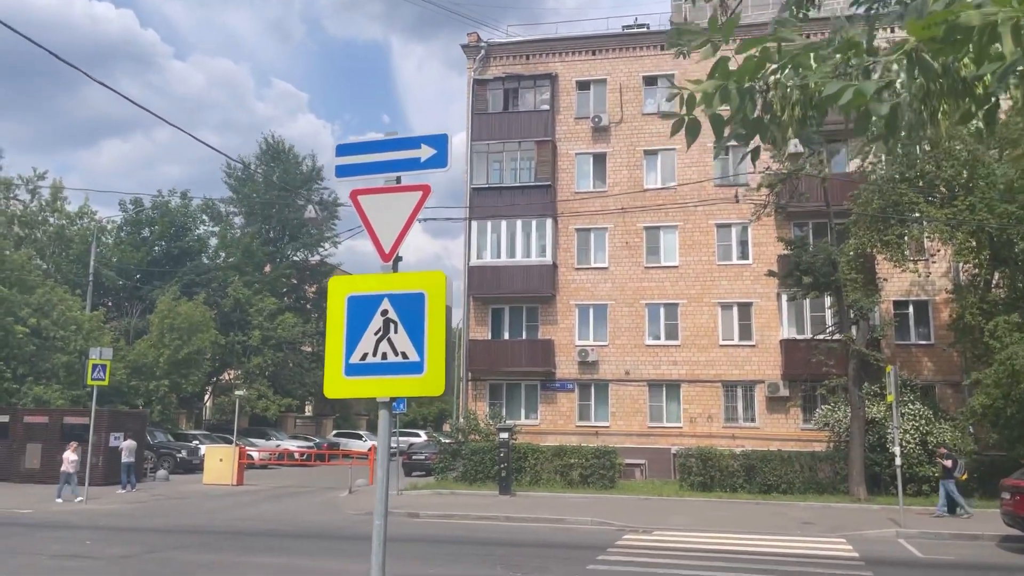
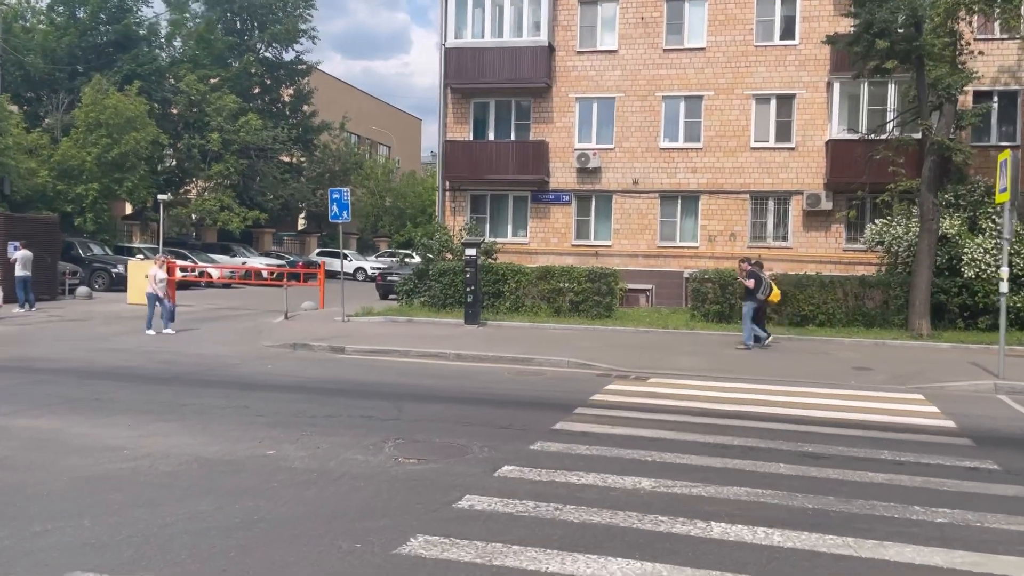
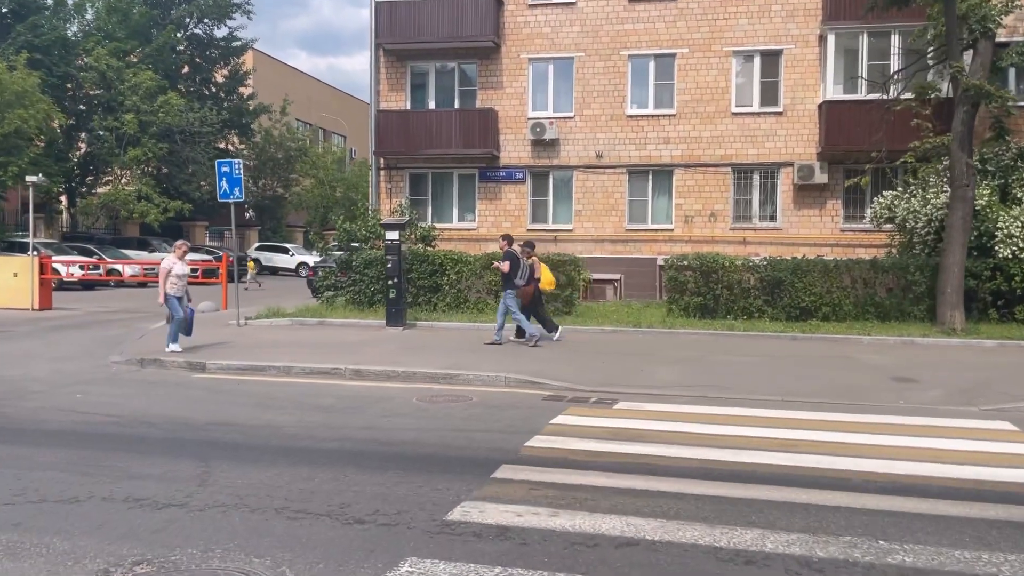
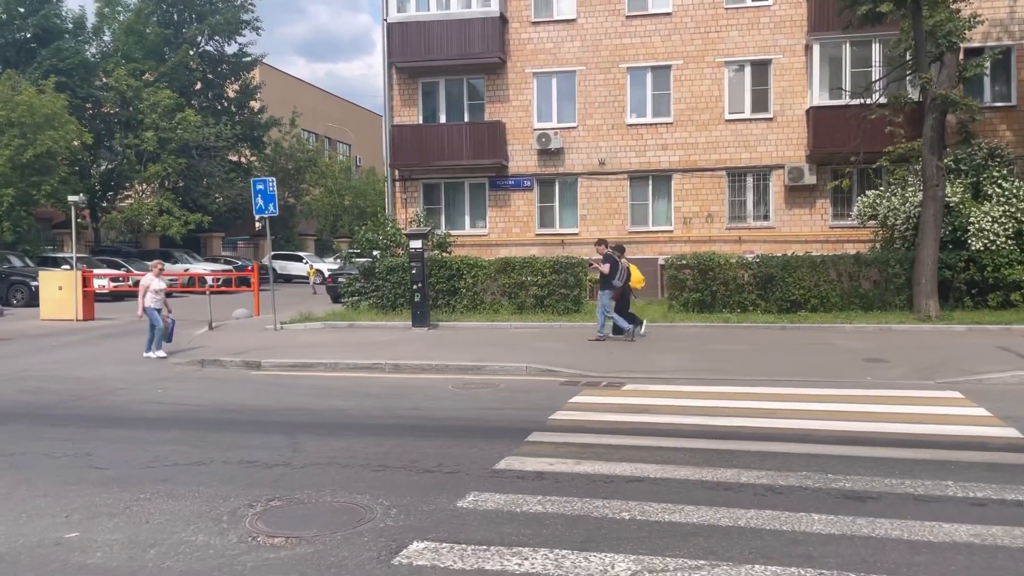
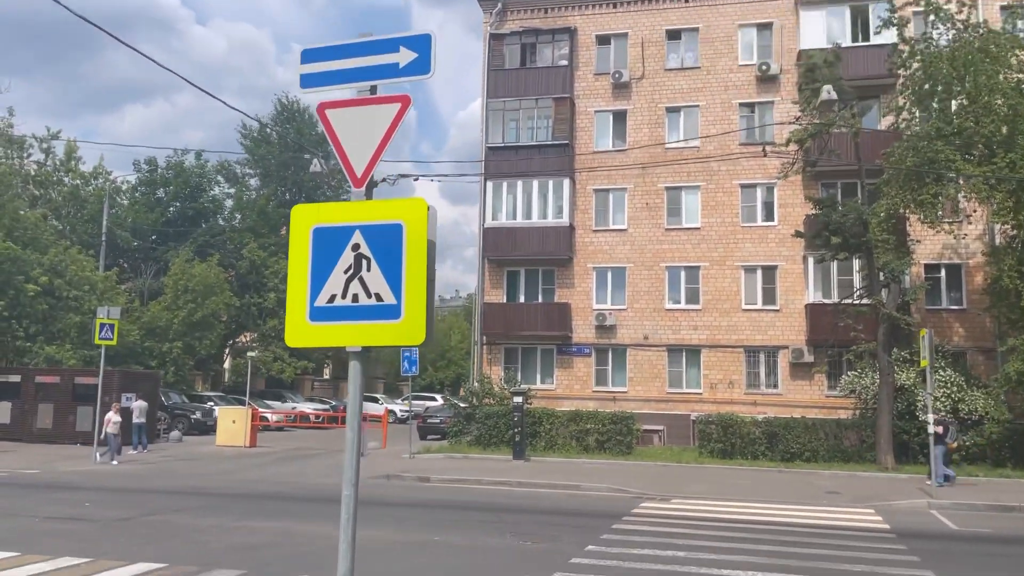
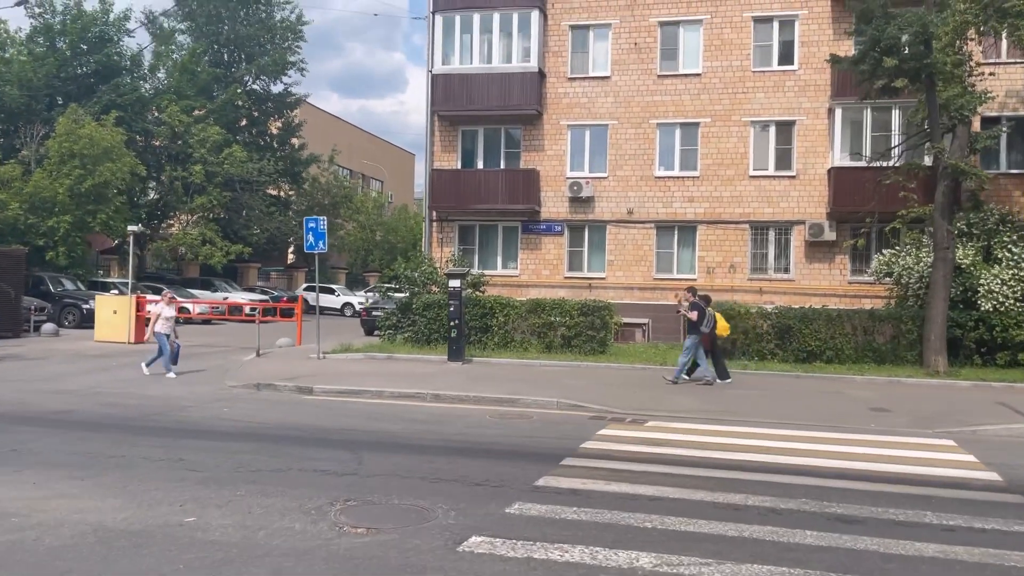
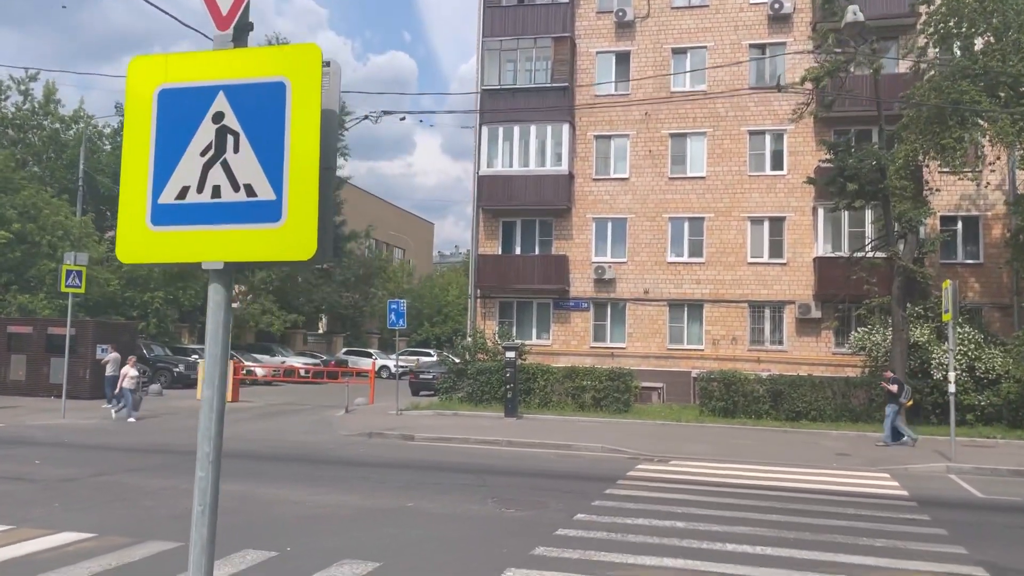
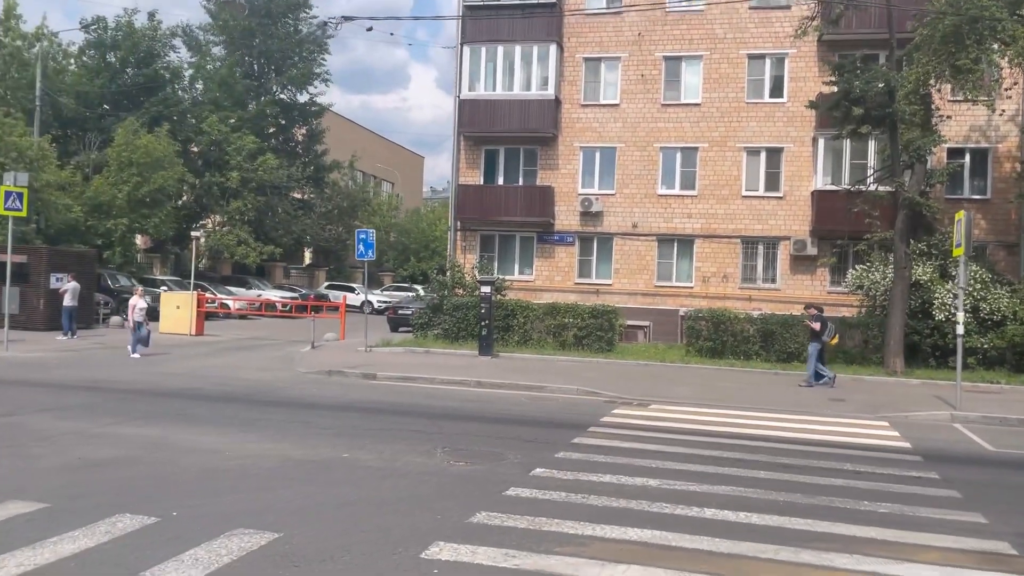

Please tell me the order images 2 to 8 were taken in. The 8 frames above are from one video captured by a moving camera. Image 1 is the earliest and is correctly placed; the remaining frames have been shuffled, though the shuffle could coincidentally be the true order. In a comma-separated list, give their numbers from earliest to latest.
5, 7, 8, 2, 6, 4, 3
